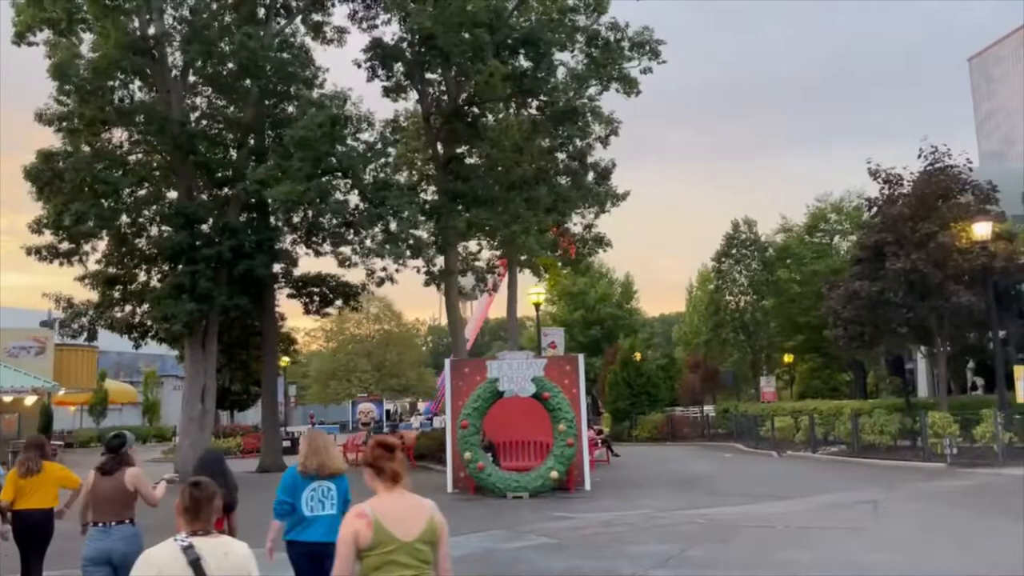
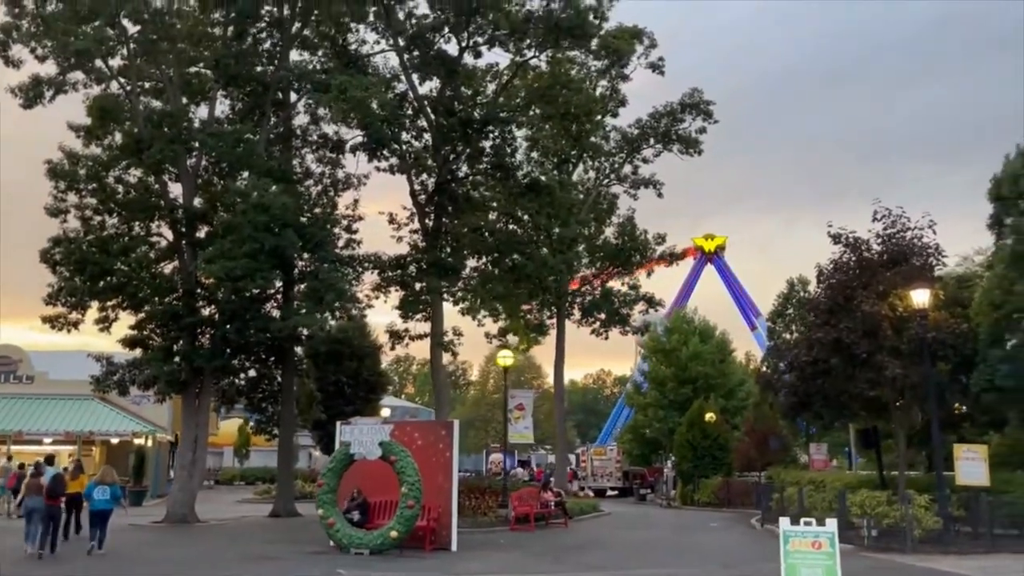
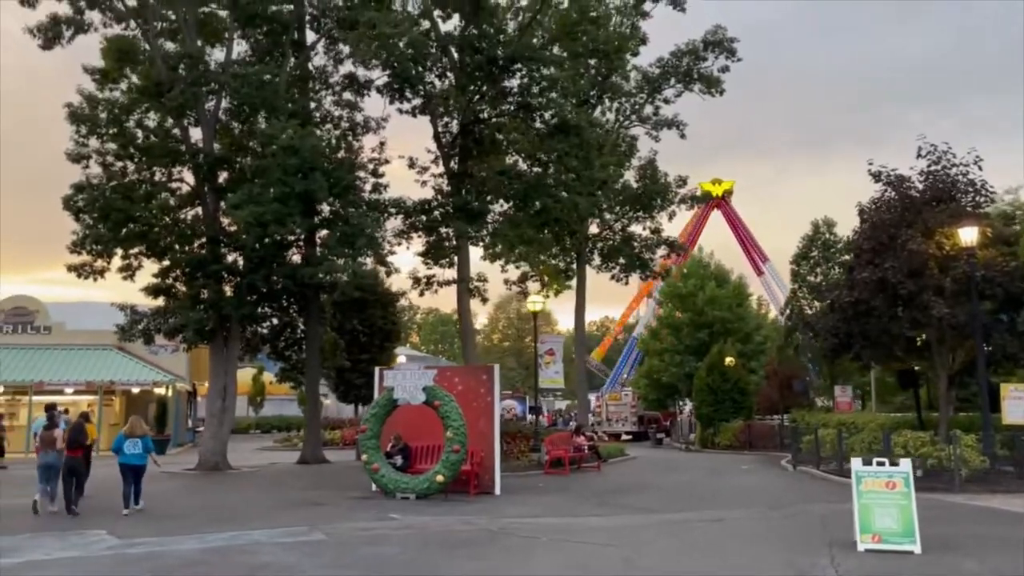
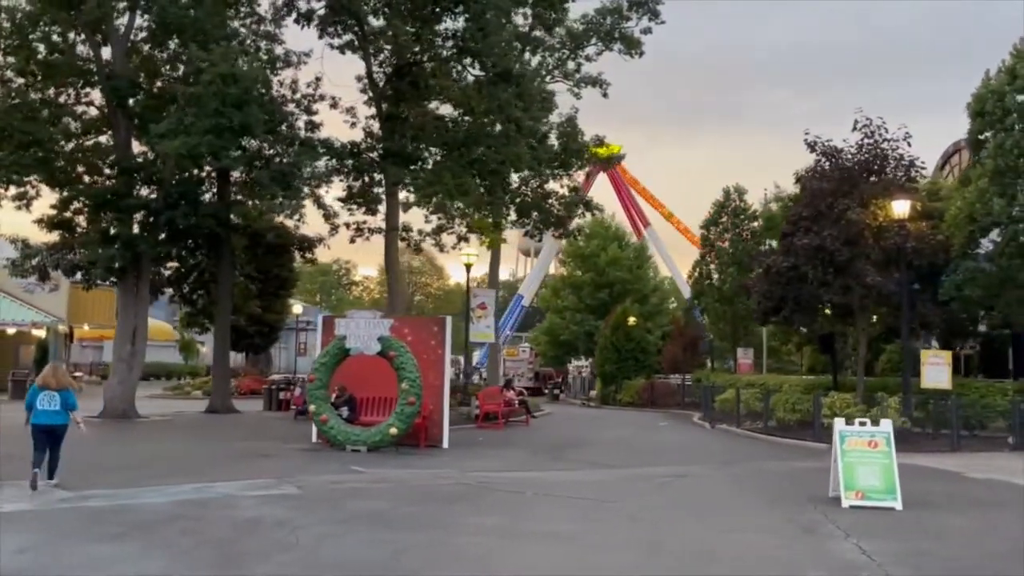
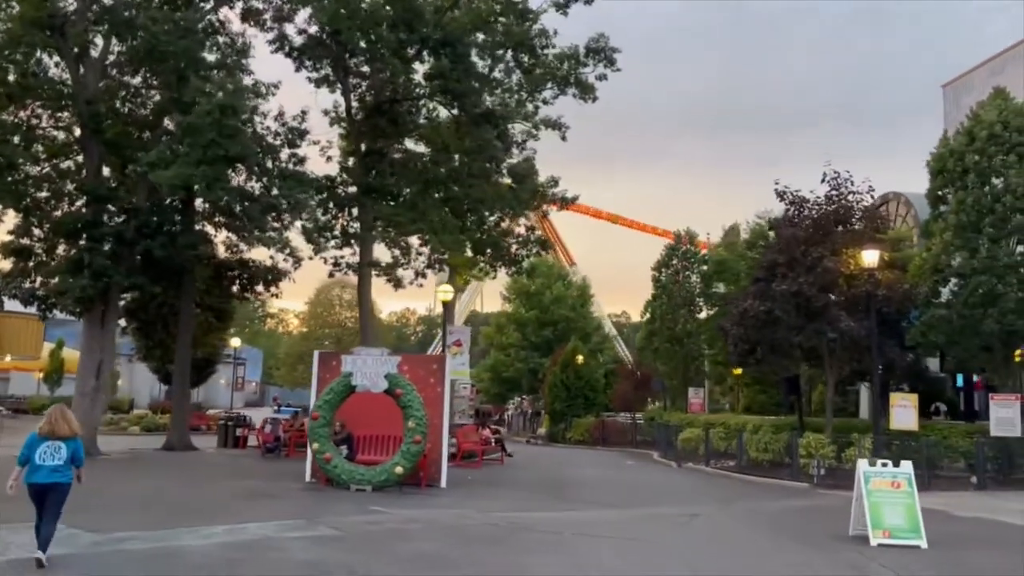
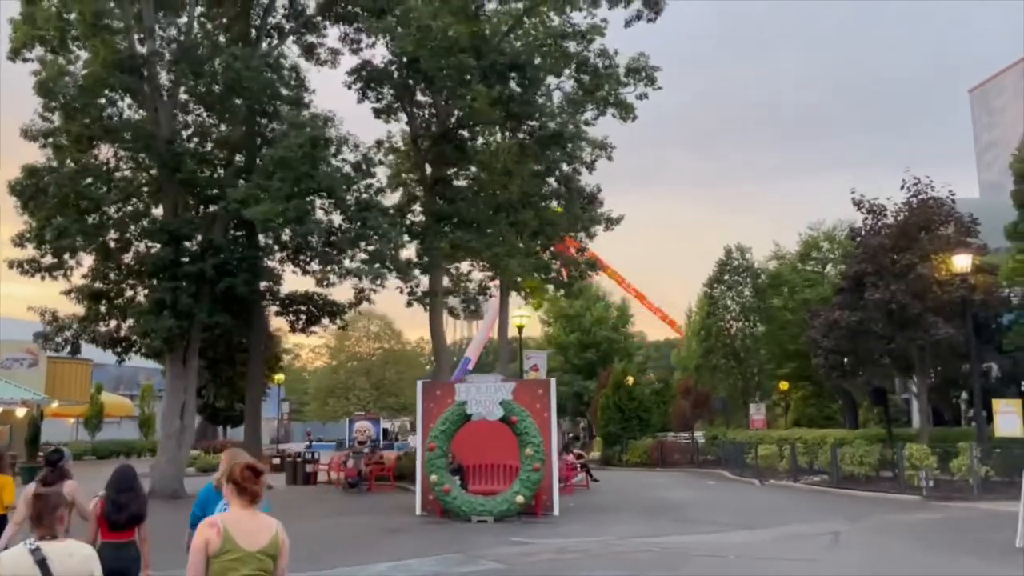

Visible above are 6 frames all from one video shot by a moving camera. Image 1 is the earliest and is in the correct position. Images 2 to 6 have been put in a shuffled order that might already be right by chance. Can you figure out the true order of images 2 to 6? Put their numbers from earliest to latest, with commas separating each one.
6, 5, 4, 3, 2
